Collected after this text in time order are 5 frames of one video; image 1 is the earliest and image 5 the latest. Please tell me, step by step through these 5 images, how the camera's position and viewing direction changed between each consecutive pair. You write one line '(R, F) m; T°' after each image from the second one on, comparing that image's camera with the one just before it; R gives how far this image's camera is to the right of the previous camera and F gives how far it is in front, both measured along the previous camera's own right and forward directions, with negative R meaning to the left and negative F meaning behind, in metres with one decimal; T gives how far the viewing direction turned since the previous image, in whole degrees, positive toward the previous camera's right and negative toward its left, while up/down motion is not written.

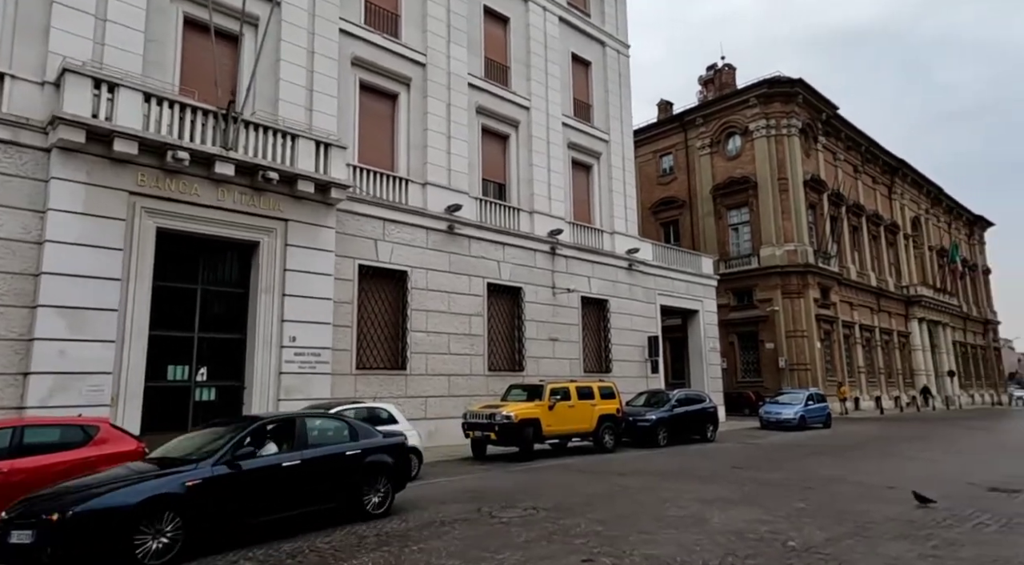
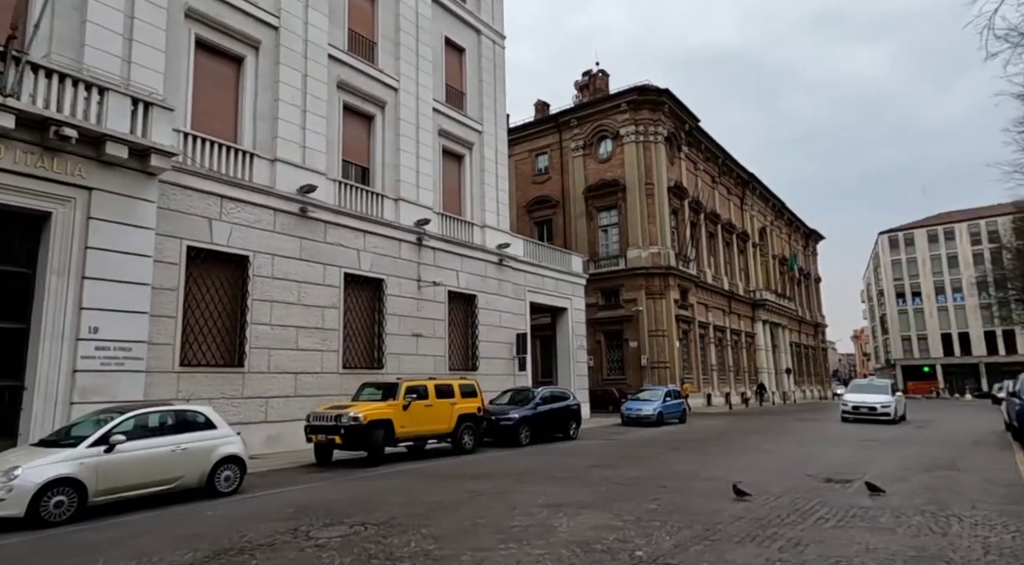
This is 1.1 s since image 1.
(+0.5, +0.9) m; +11°
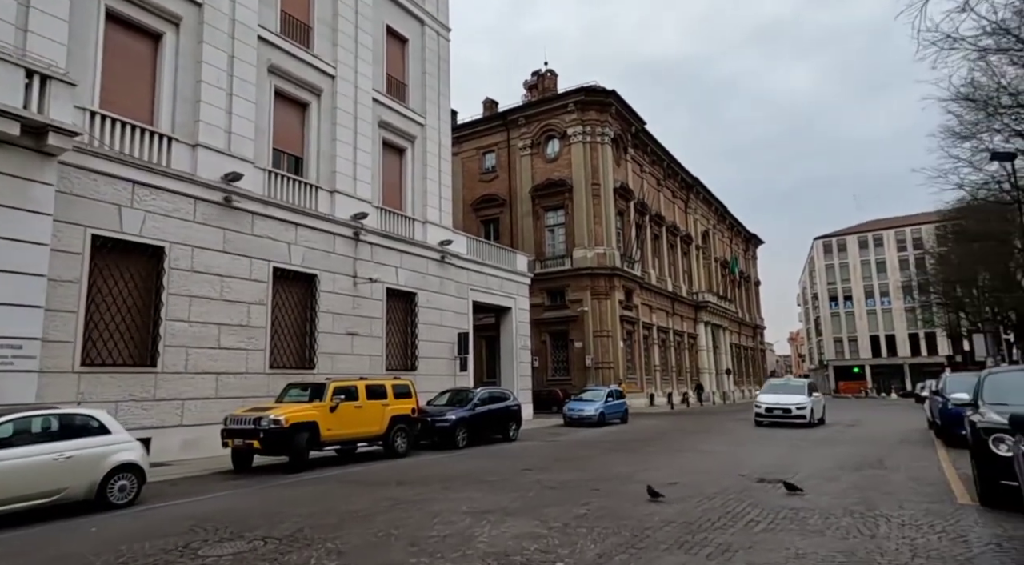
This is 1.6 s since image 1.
(+0.3, +0.5) m; +5°
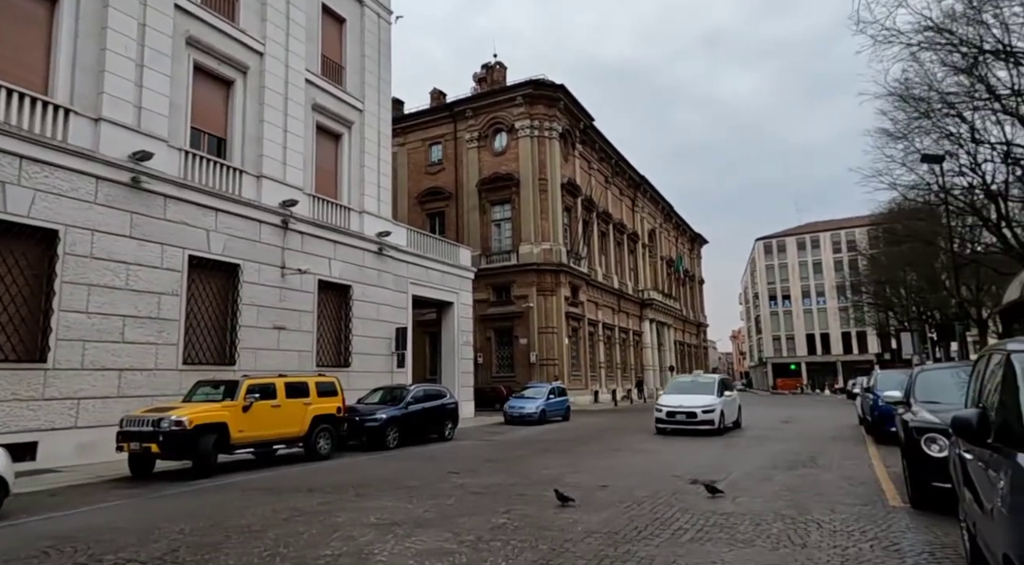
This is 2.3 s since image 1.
(+0.4, +0.7) m; +4°
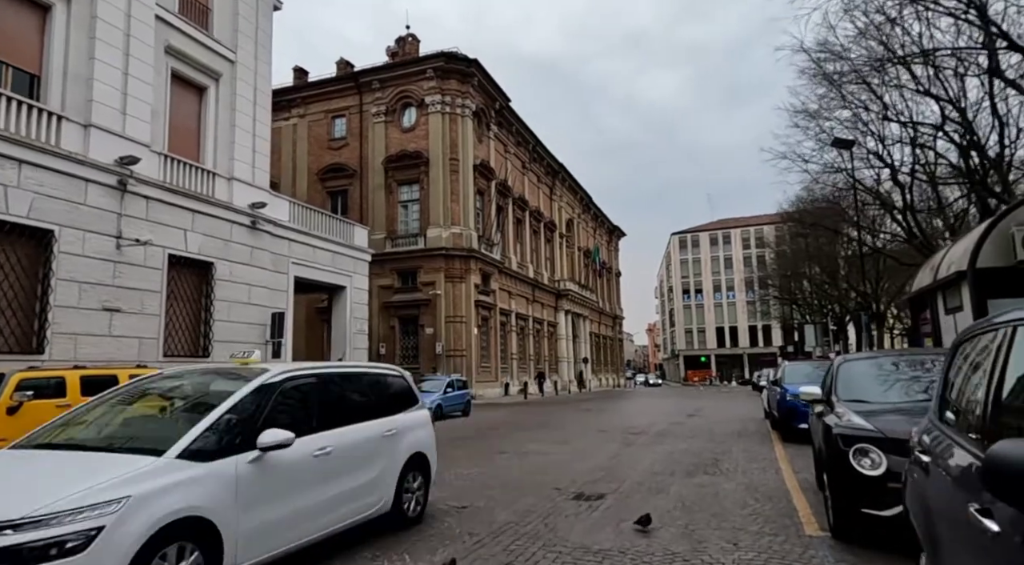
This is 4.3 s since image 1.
(+1.1, +2.1) m; +7°
